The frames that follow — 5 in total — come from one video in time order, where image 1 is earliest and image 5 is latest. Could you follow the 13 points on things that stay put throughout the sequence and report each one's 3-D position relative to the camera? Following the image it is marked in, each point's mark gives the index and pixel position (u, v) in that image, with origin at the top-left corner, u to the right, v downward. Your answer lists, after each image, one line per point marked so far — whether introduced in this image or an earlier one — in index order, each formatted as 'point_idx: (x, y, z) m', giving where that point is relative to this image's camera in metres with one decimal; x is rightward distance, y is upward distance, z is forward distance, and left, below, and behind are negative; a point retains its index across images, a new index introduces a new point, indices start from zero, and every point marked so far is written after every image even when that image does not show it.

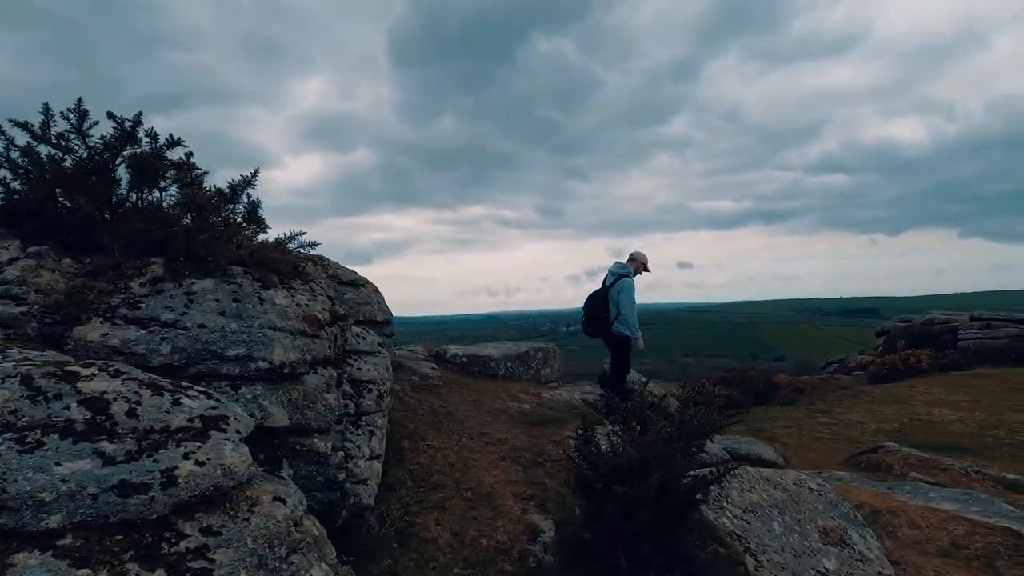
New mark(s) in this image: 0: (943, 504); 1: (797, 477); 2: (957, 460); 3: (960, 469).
0: (+7.3, -3.7, +9.6) m
1: (+4.1, -2.7, +8.0) m
2: (+13.6, -5.3, +17.0) m
3: (+9.6, -3.9, +12.0) m
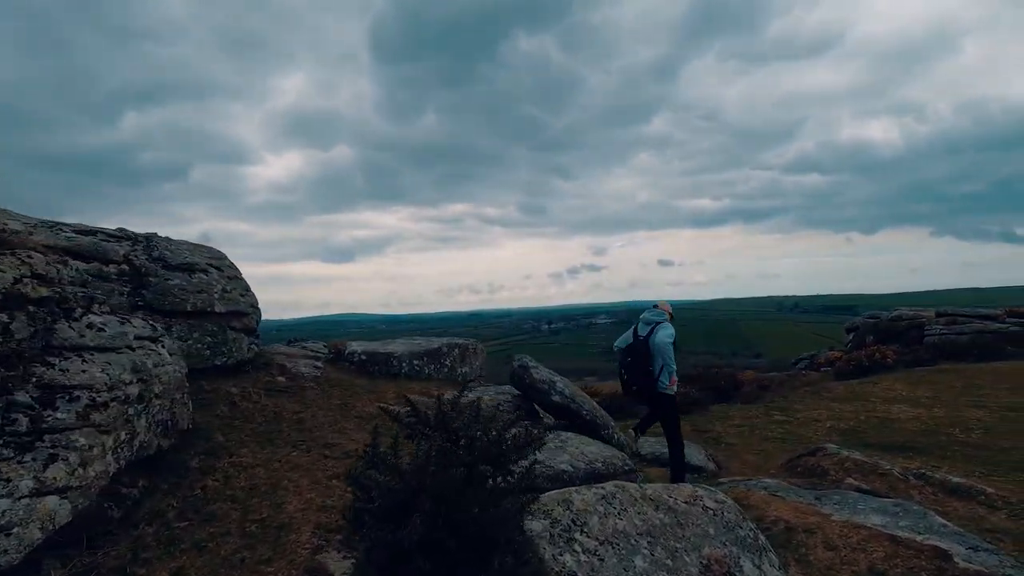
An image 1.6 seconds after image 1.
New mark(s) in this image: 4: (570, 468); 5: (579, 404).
0: (+5.4, -3.5, +8.5) m
1: (+2.2, -2.5, +6.8) m
2: (+11.4, -5.0, +16.1) m
3: (+7.6, -3.7, +11.0) m
4: (+0.8, -2.5, +7.7) m
5: (+1.3, -2.2, +10.7) m
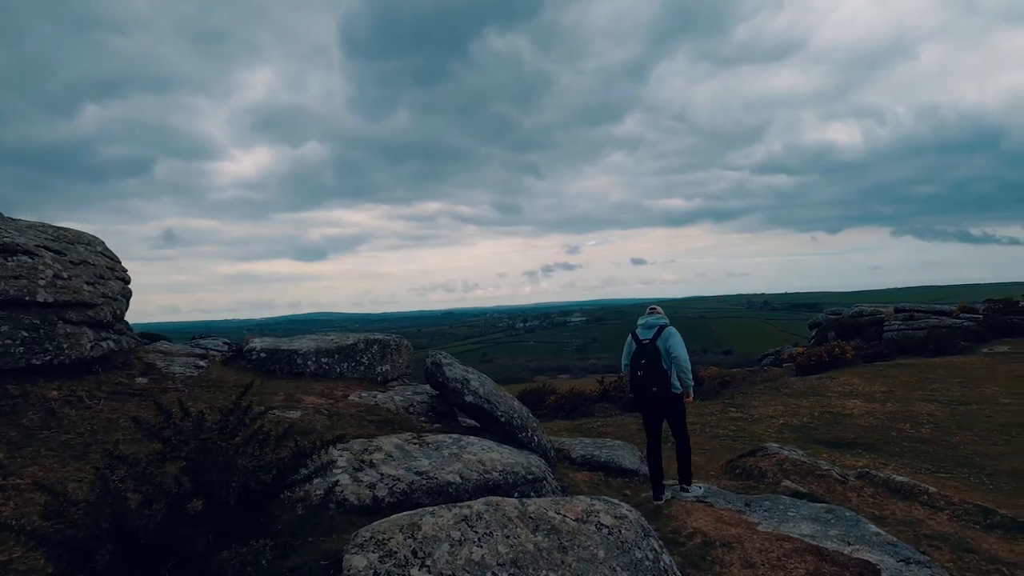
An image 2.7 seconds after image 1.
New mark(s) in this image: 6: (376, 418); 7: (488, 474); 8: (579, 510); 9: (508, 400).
0: (+3.9, -3.3, +7.7) m
1: (+0.8, -2.3, +5.9) m
2: (+9.5, -4.8, +15.6) m
3: (+6.0, -3.5, +10.3) m
4: (-0.6, -2.3, +6.7) m
5: (-0.3, -2.0, +9.7) m
6: (-2.2, -2.1, +9.1) m
7: (-0.3, -2.4, +7.0) m
8: (+0.7, -2.3, +5.8) m
9: (-0.1, -2.0, +10.1) m
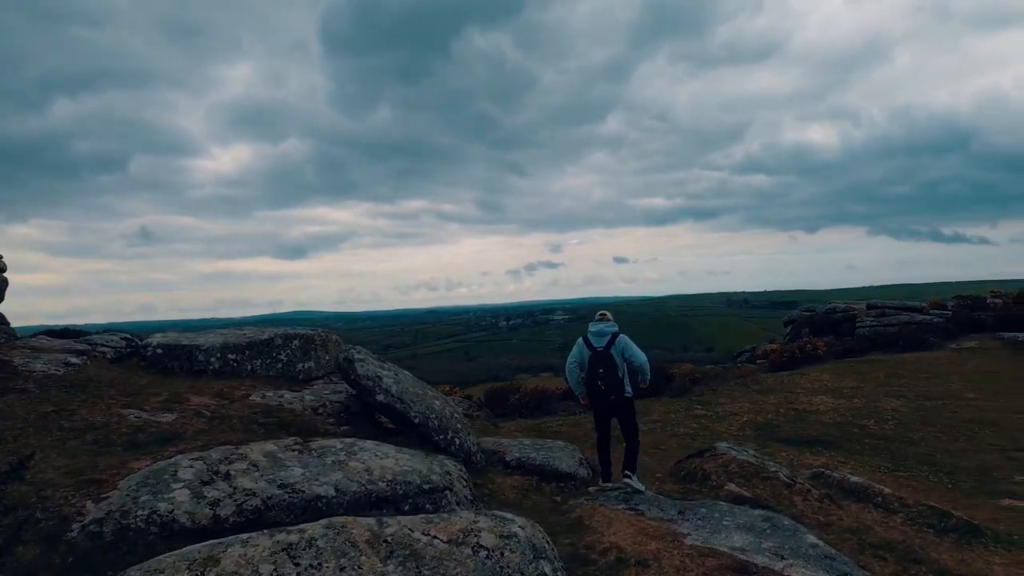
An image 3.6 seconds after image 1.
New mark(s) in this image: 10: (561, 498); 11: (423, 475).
0: (+2.7, -3.1, +6.9) m
1: (-0.4, -2.1, +5.0) m
2: (+8.0, -4.6, +15.0) m
3: (+4.7, -3.3, +9.6) m
4: (-1.9, -2.1, +5.8) m
5: (-1.6, -1.8, +8.8) m
6: (-3.5, -1.9, +8.1) m
7: (-1.5, -2.2, +6.1) m
8: (-0.5, -2.1, +4.9) m
9: (-1.4, -1.8, +9.2) m
10: (+0.8, -3.5, +9.3) m
11: (-1.1, -2.3, +6.7) m
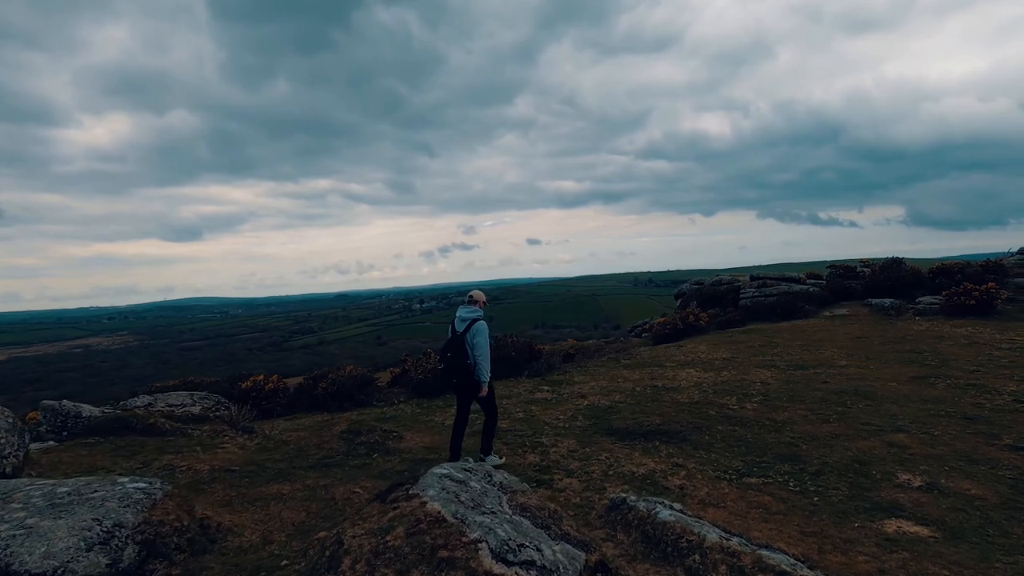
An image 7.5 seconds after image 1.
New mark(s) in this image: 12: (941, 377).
0: (-1.8, -2.1, +1.5) m
1: (-4.6, -1.2, -1.0) m
2: (+2.3, -3.3, +10.3) m
3: (-0.2, -2.2, +4.4) m
4: (-6.1, -1.3, -0.4) m
5: (-6.3, -0.8, +2.6) m
6: (-8.1, -1.0, +1.6) m
7: (-5.8, -1.3, 0.0) m
8: (-4.6, -1.2, -1.0) m
9: (-6.2, -0.8, +3.0) m
10: (-4.0, -2.5, +3.6) m
11: (-5.5, -1.4, +0.7) m
12: (+14.6, -3.0, +19.0) m
